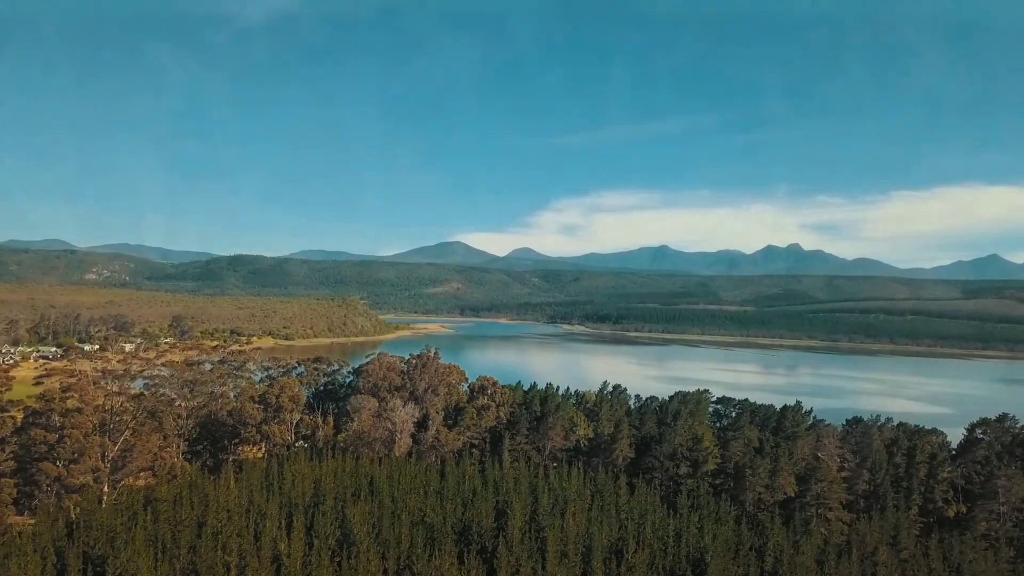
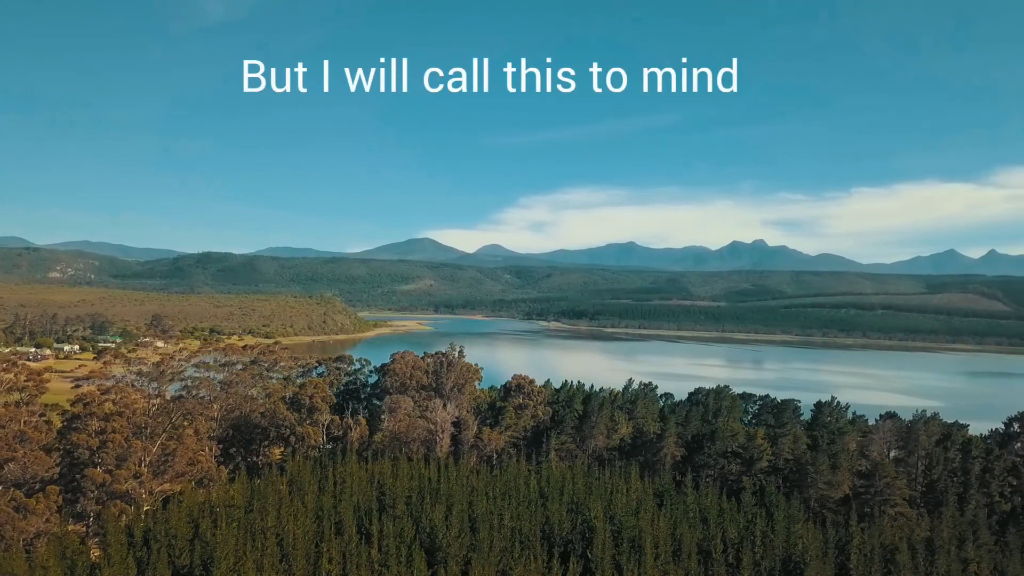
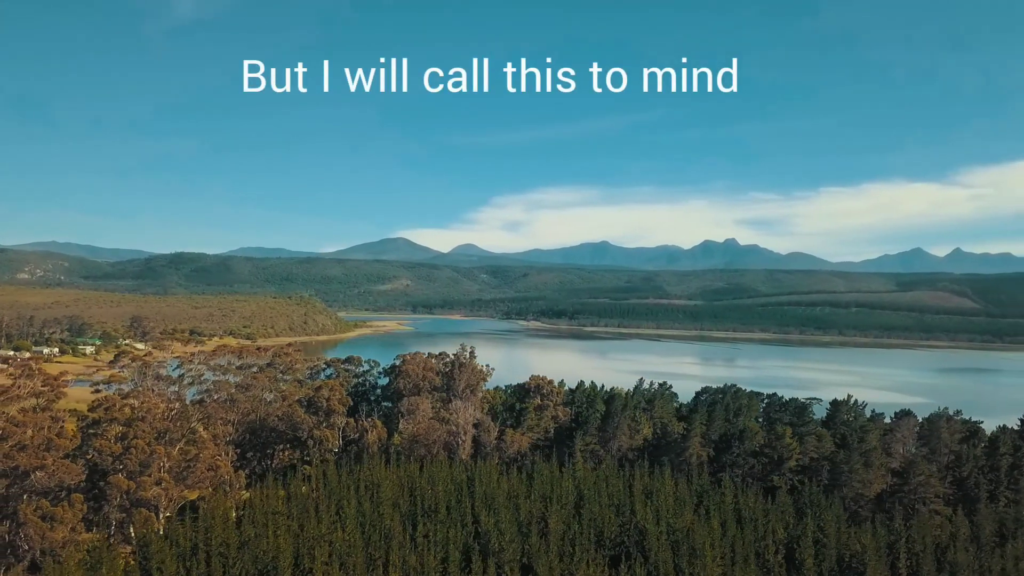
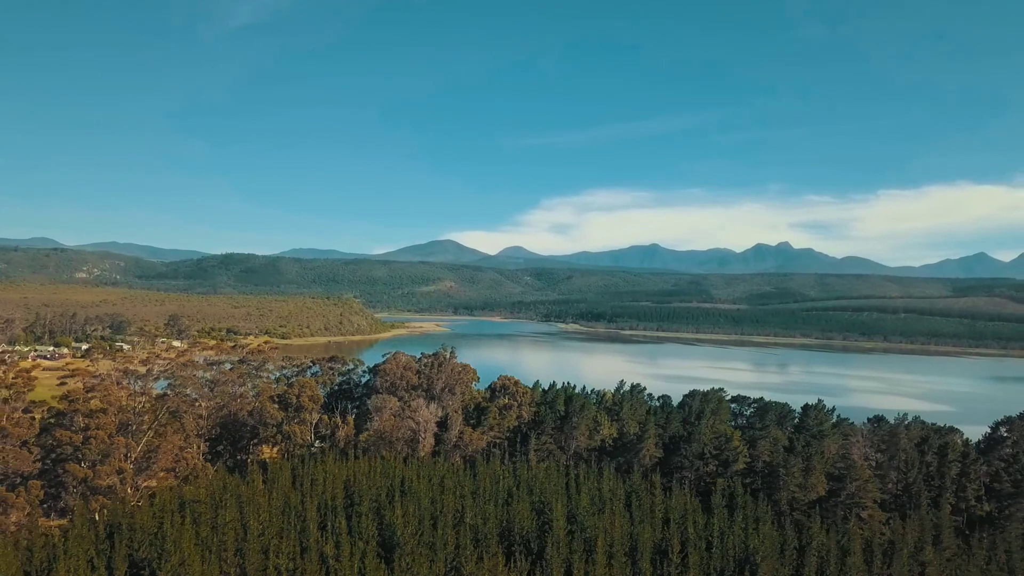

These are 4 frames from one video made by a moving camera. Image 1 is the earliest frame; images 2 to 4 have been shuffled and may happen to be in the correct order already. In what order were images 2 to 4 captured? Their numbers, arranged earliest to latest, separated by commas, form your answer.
4, 2, 3
